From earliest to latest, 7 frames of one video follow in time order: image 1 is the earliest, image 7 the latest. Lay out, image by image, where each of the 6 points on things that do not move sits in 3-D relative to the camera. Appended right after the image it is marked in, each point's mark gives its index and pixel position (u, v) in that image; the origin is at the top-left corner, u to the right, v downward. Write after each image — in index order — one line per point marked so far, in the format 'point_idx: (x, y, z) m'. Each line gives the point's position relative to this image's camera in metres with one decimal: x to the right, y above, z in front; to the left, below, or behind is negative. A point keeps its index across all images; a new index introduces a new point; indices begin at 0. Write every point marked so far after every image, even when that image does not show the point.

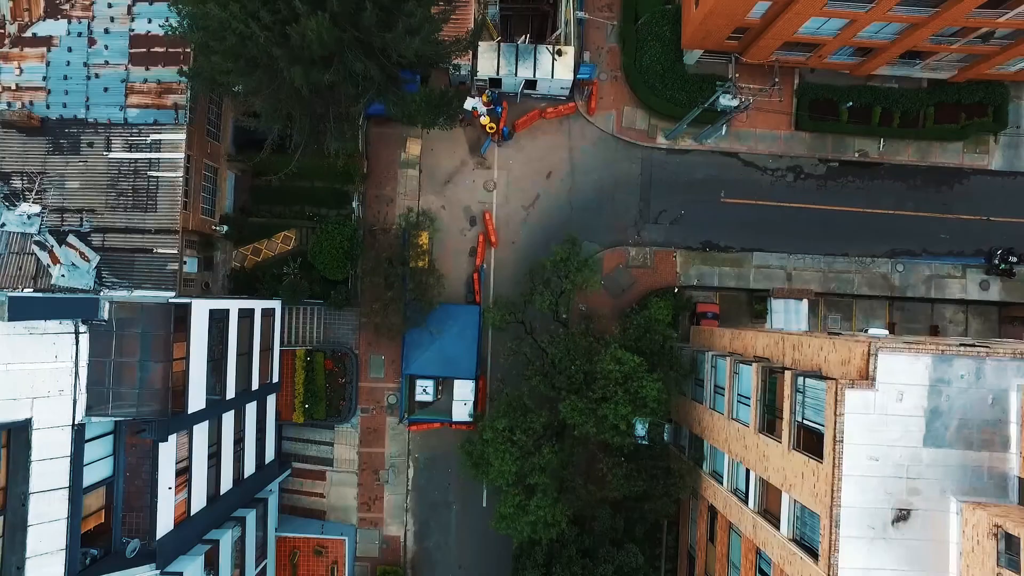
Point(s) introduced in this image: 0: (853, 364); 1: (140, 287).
0: (+14.7, -3.3, +13.1) m
1: (-24.3, +0.1, +19.8) m
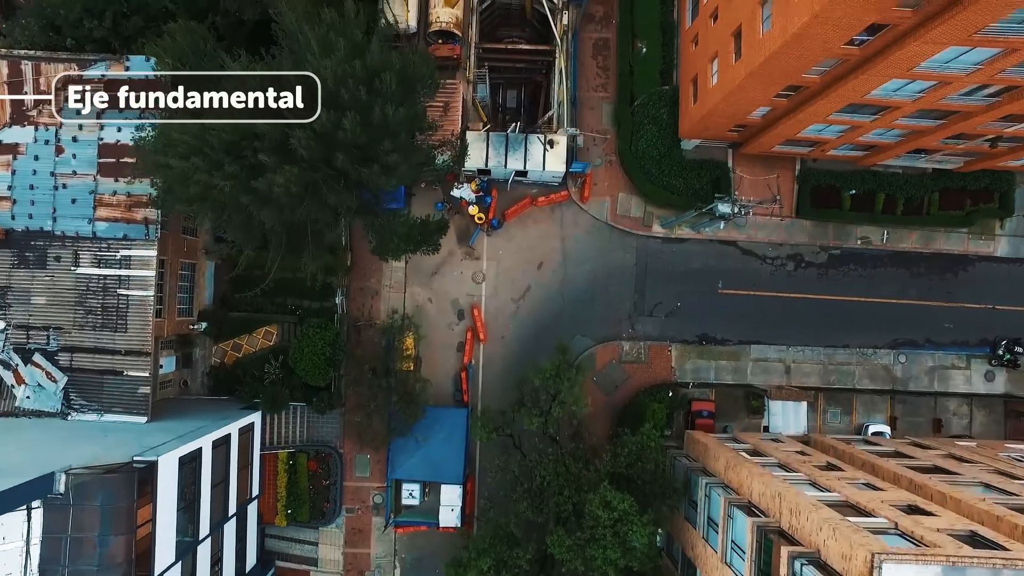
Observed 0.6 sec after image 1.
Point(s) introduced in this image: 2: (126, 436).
0: (+13.9, -11.2, +12.3) m
1: (-25.2, -7.7, +19.0) m
2: (-22.3, -8.6, +17.5) m
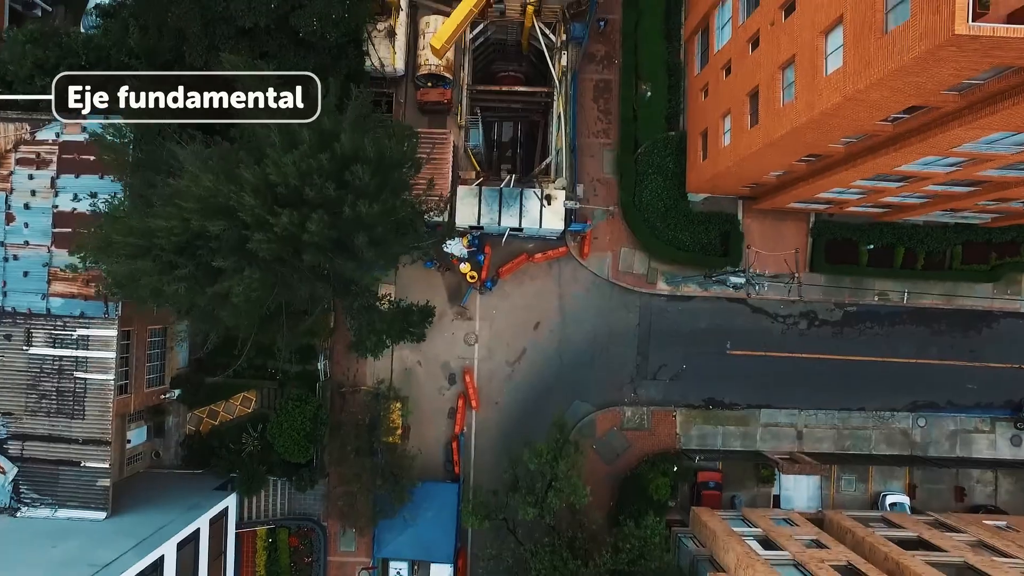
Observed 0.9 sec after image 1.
0: (+13.5, -16.0, +10.8) m
1: (-25.6, -12.5, +17.4) m
2: (-22.7, -13.4, +15.9) m
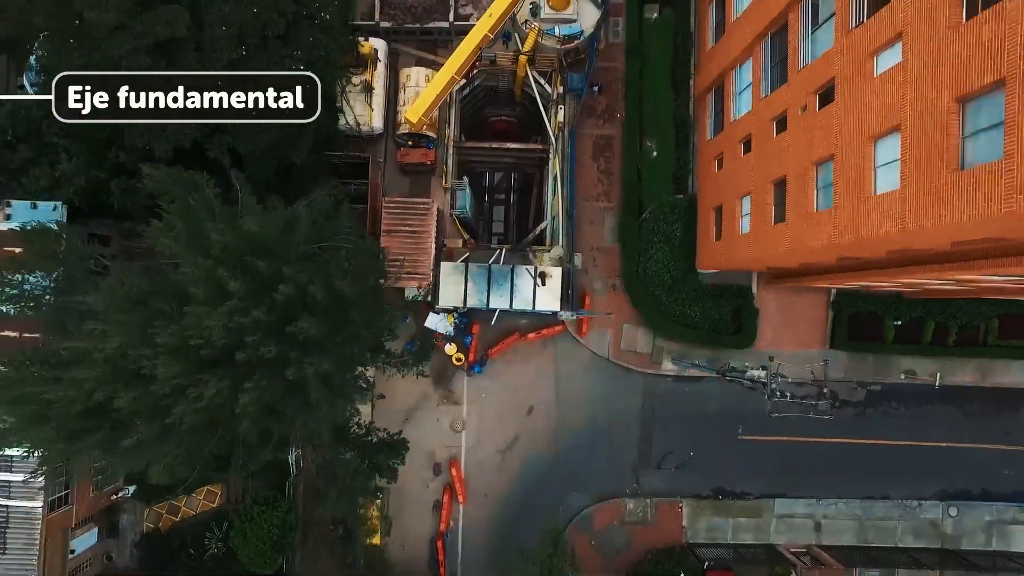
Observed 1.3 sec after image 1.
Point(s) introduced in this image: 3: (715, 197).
0: (+12.8, -21.8, +8.7) m
1: (-26.3, -18.2, +15.3) m
2: (-23.3, -19.1, +13.9) m
3: (+12.3, +5.4, +18.4) m
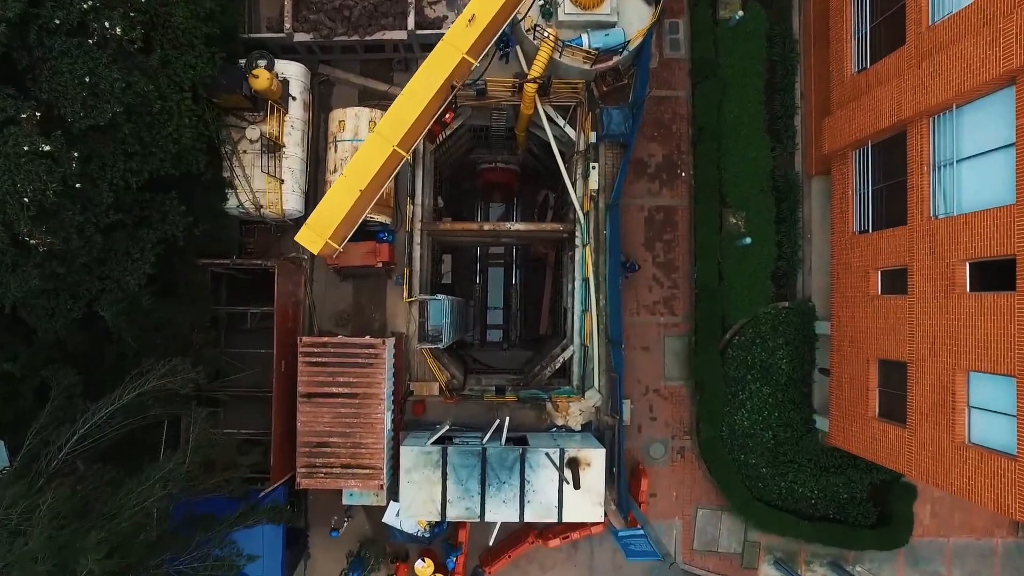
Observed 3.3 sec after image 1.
0: (+13.7, -29.2, +0.8) m
1: (-25.5, -26.3, +7.2) m
2: (-22.5, -27.2, +5.8) m
3: (+12.6, -1.8, +10.3) m
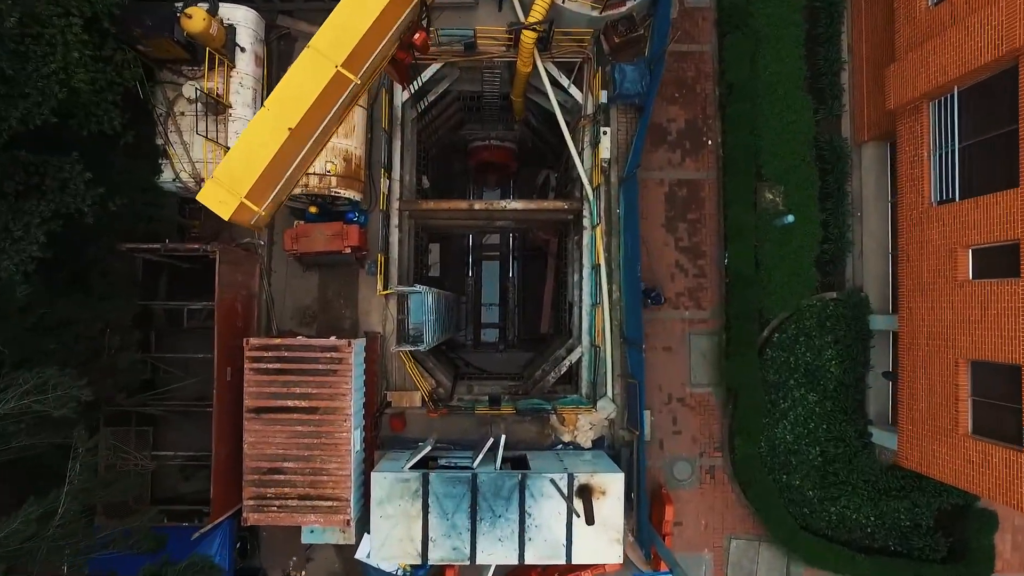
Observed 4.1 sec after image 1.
0: (+13.8, -28.7, -1.4) m
1: (-25.4, -26.1, +5.0) m
2: (-22.4, -27.0, +3.5) m
3: (+12.5, -1.4, +8.1) m
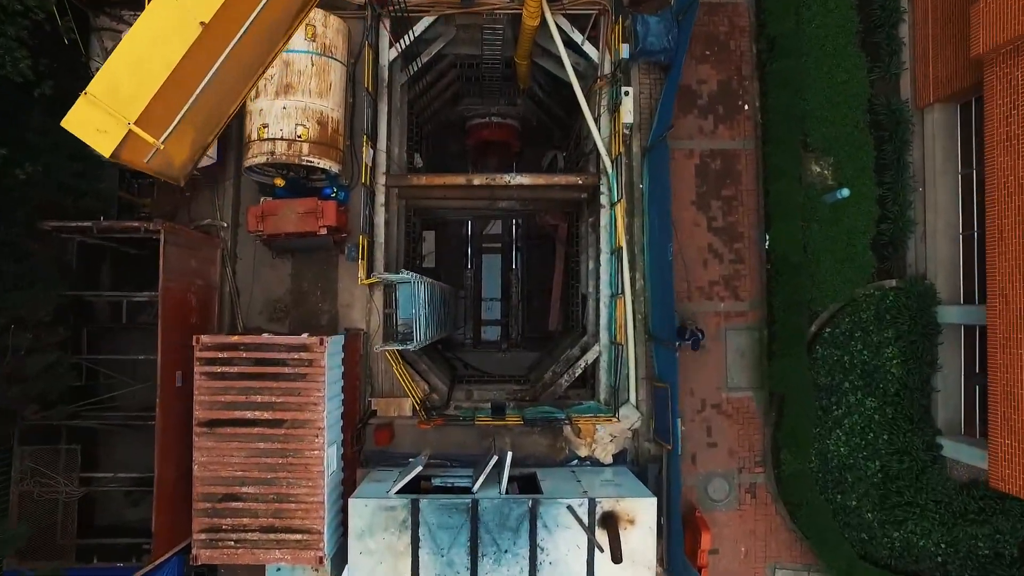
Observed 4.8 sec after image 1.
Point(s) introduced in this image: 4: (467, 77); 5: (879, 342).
0: (+14.1, -28.2, -3.1) m
1: (-25.1, -25.8, +3.2) m
2: (-22.1, -26.7, +1.8) m
3: (+12.7, -0.9, +6.4) m
4: (-1.9, +8.8, +12.5) m
5: (+11.7, -1.7, +9.5) m
